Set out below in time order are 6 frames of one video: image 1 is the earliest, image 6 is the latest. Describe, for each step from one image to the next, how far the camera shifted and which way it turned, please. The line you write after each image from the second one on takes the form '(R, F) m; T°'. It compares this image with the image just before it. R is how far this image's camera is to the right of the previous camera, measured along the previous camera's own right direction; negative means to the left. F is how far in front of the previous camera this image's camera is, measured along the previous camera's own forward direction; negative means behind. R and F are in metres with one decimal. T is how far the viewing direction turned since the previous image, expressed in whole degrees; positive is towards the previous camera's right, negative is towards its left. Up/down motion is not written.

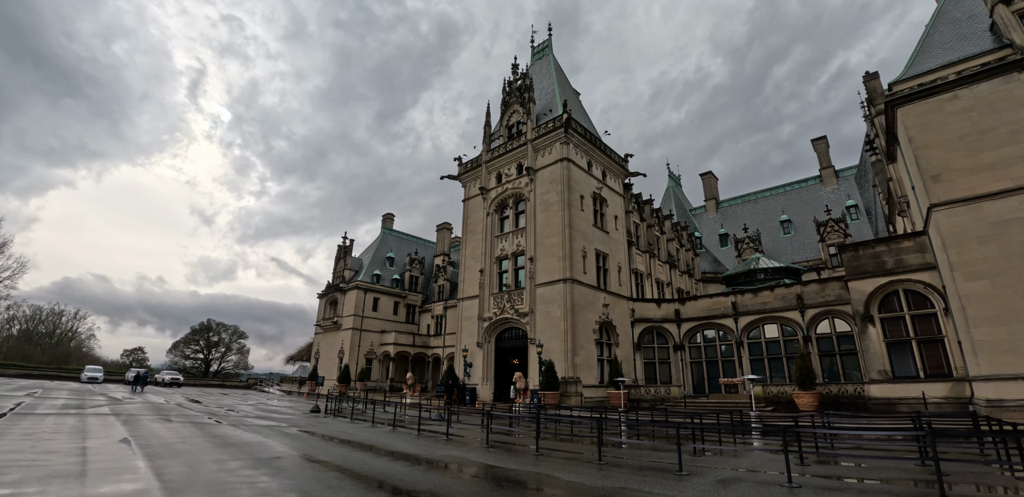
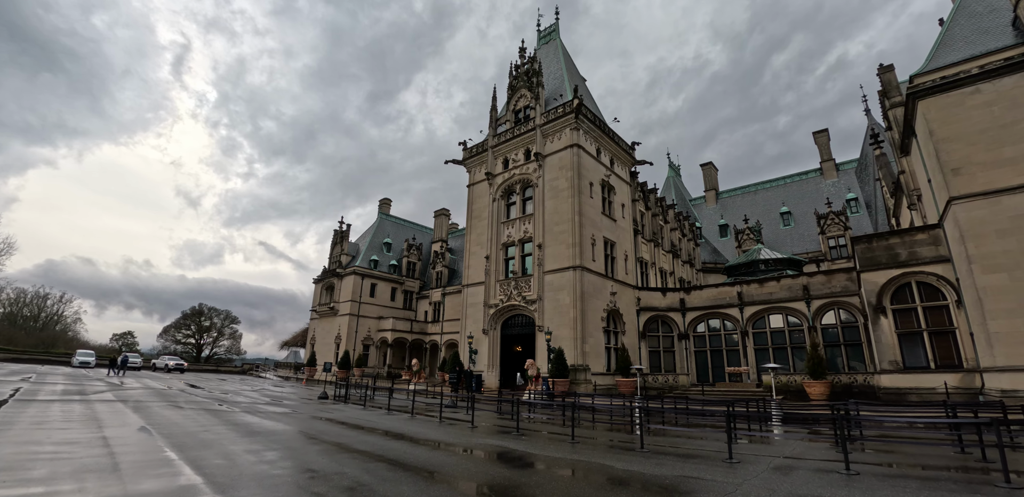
(-1.2, +0.3) m; +2°
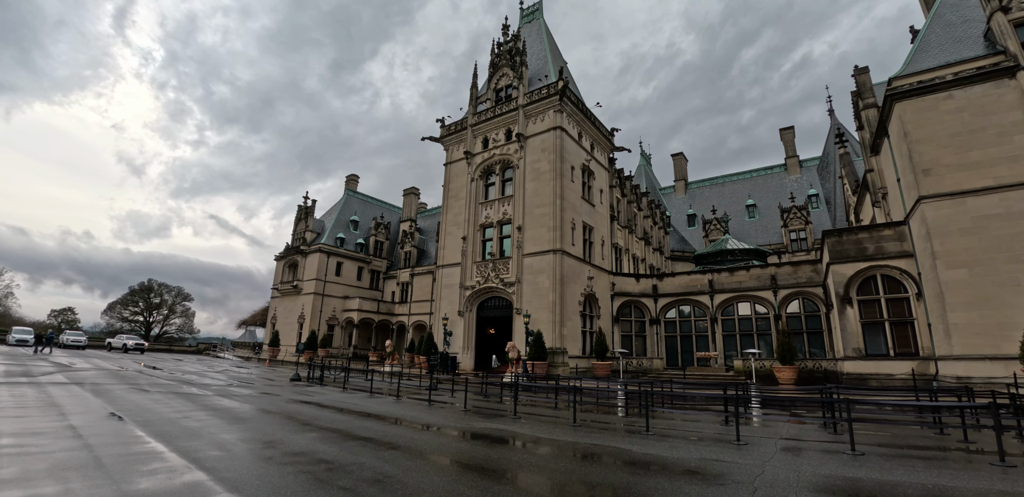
(-1.0, +0.4) m; +5°
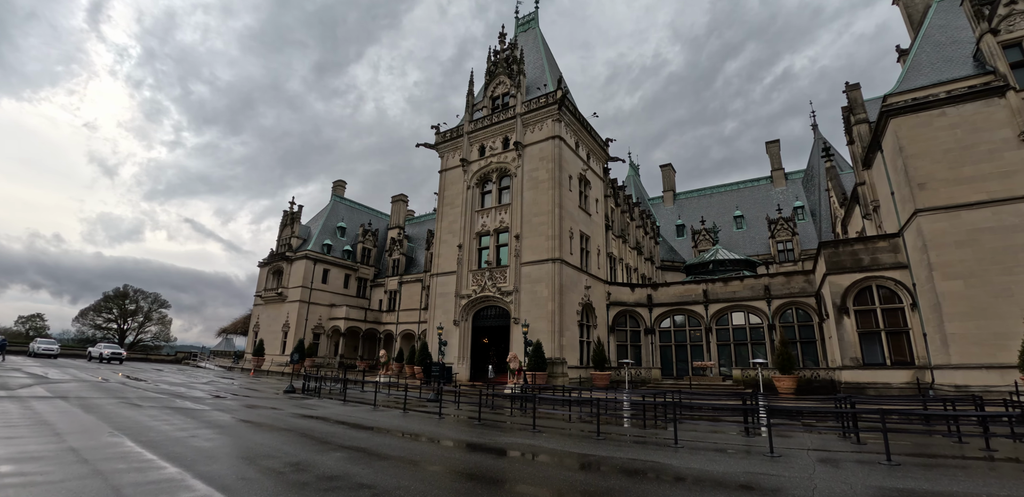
(-1.0, +0.2) m; +3°
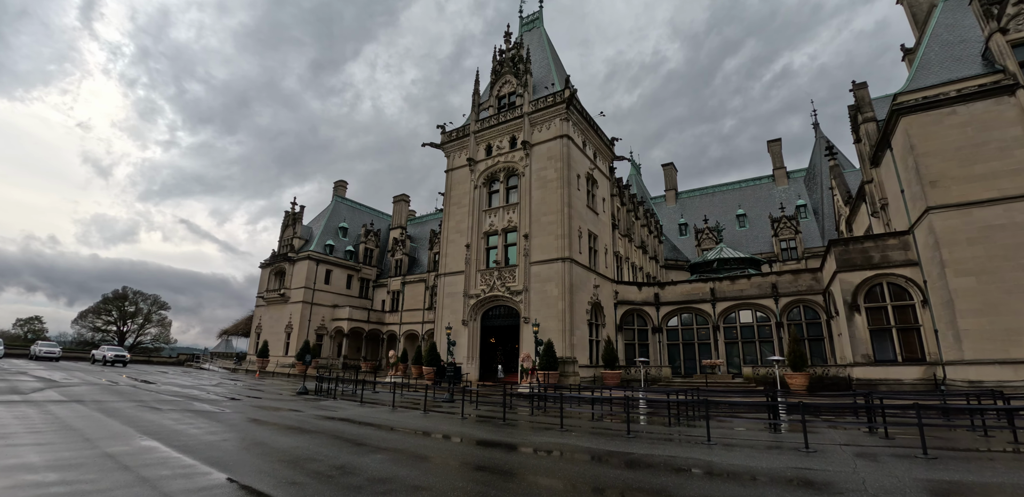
(-0.8, 0.0) m; +1°
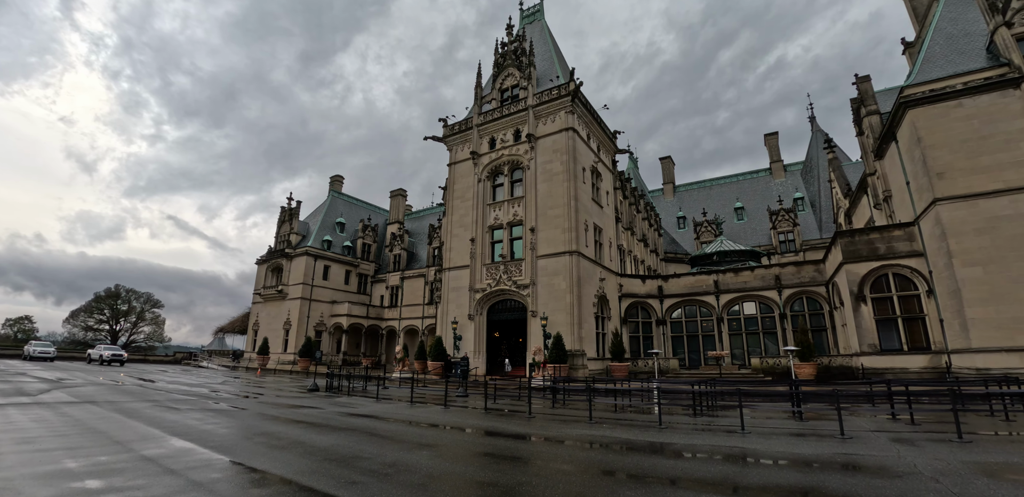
(-0.9, +0.1) m; +1°
